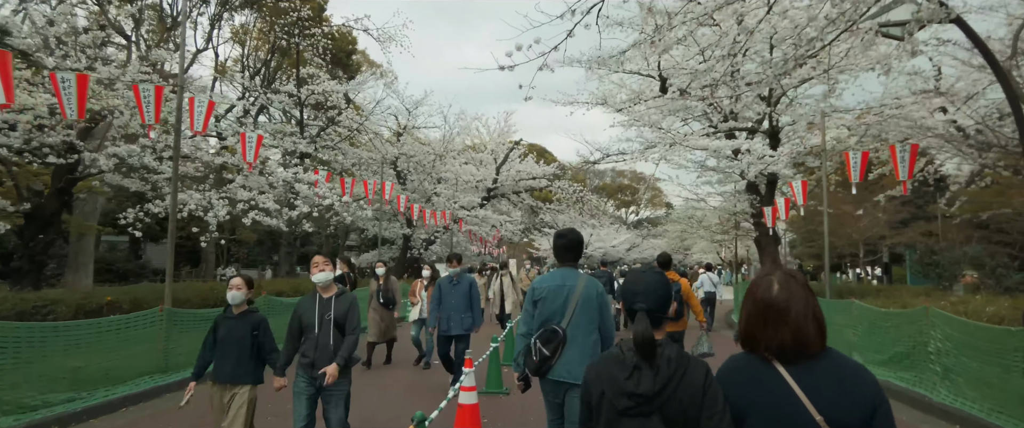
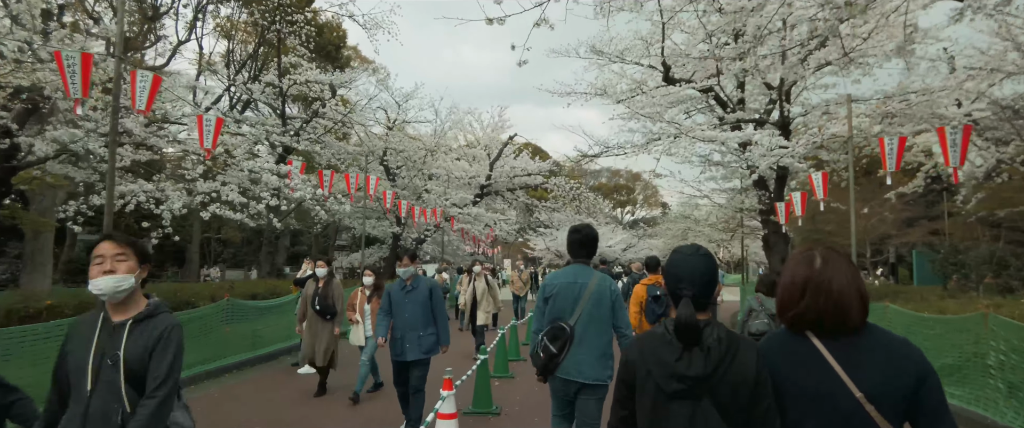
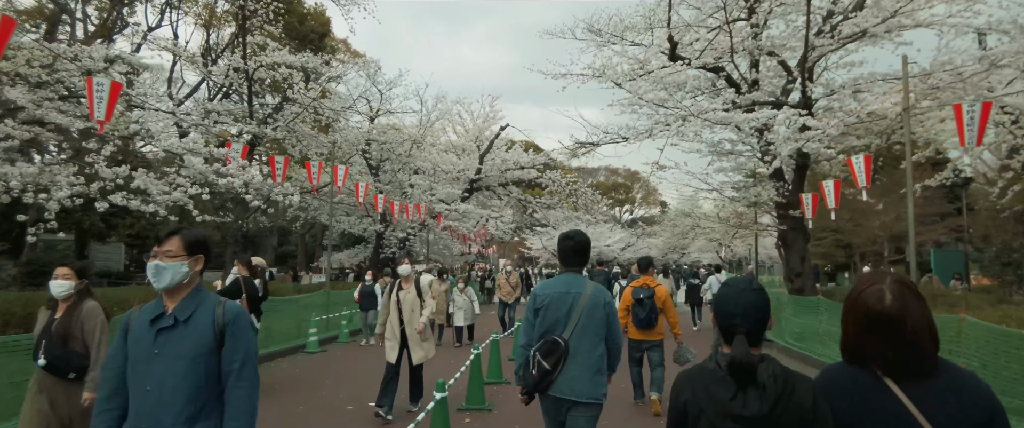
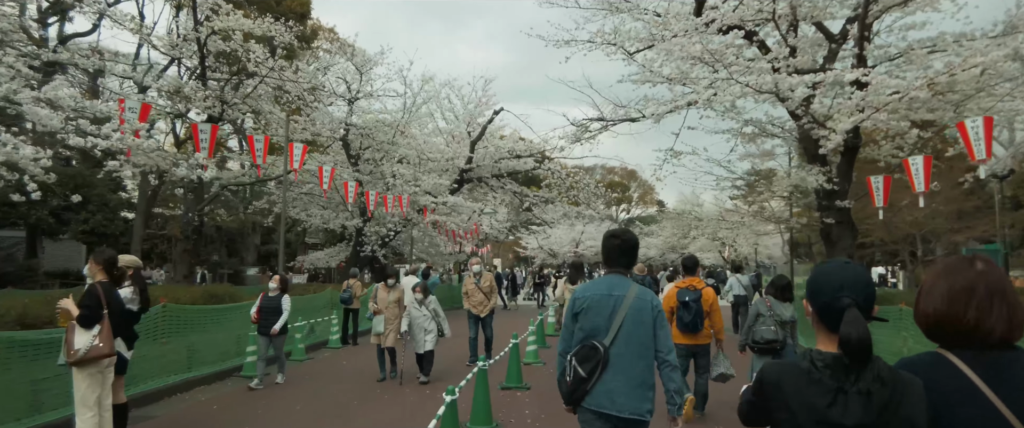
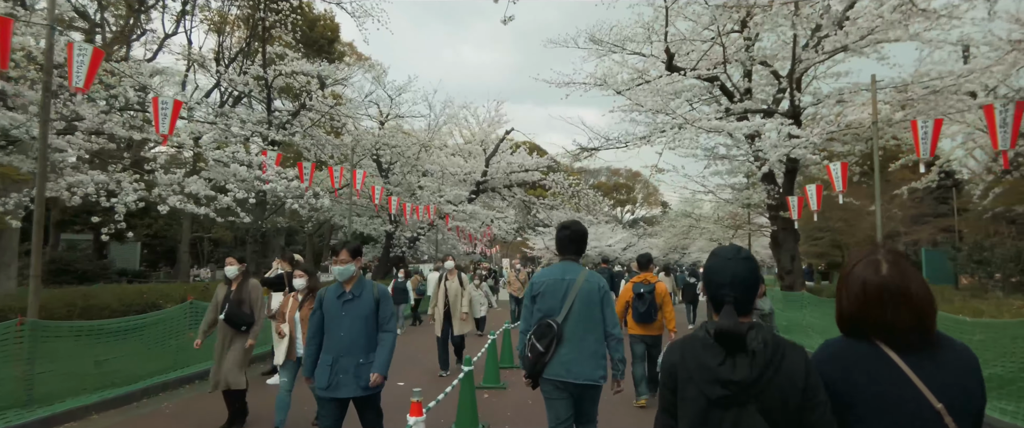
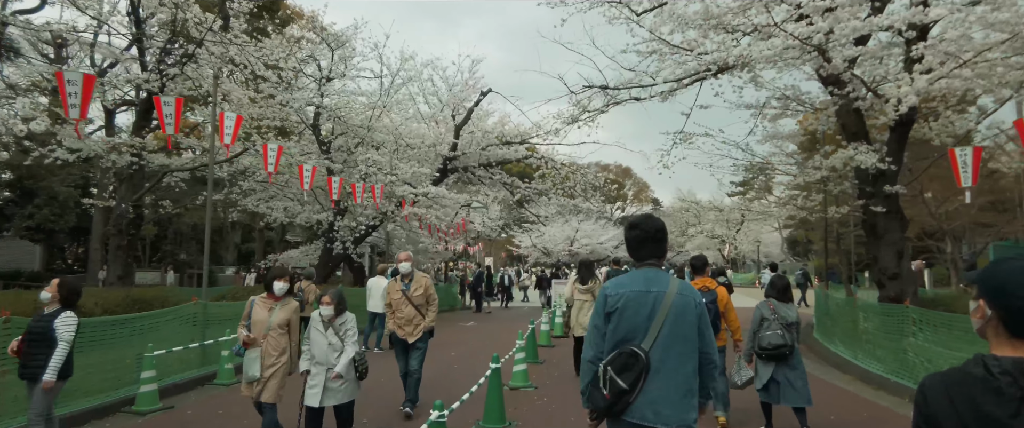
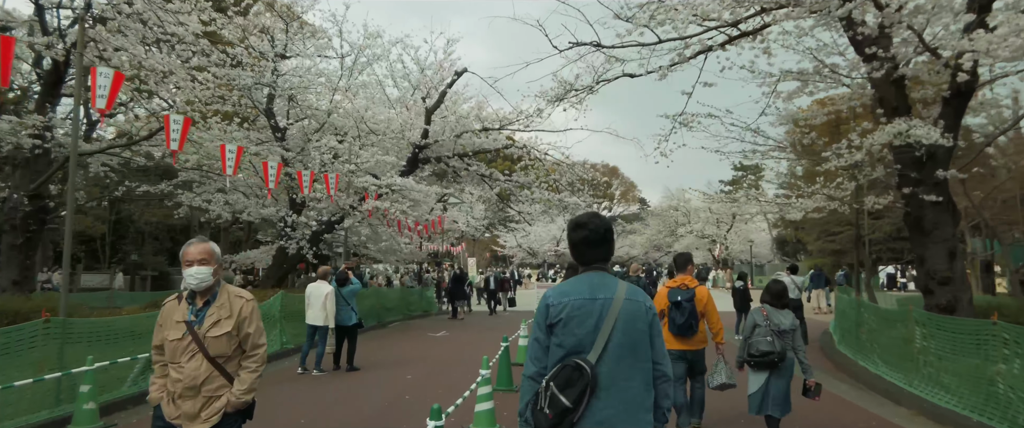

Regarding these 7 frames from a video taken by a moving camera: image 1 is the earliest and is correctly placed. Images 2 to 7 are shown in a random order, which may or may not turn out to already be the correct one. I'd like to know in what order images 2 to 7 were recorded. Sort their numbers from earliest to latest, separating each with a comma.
2, 5, 3, 4, 6, 7
